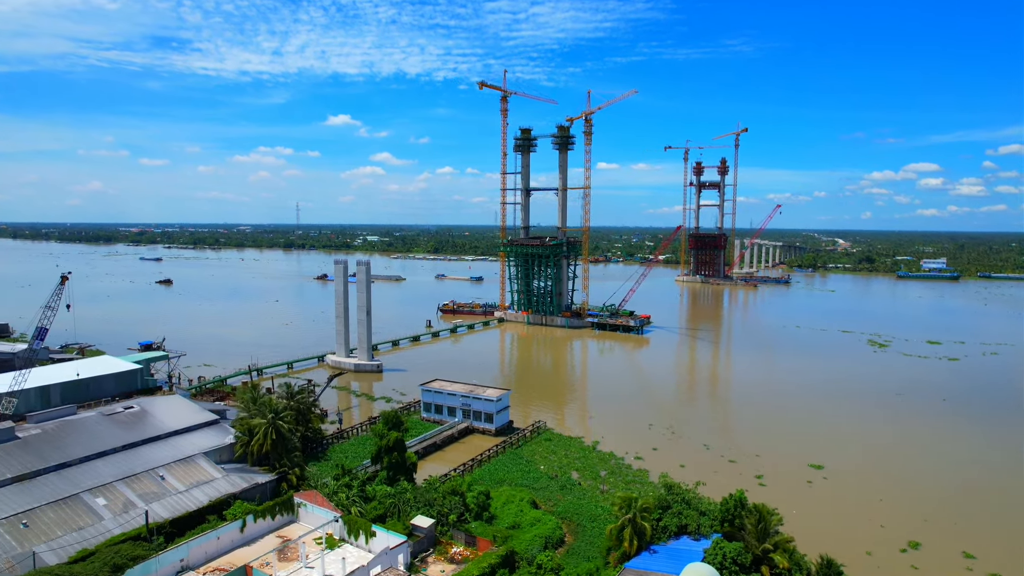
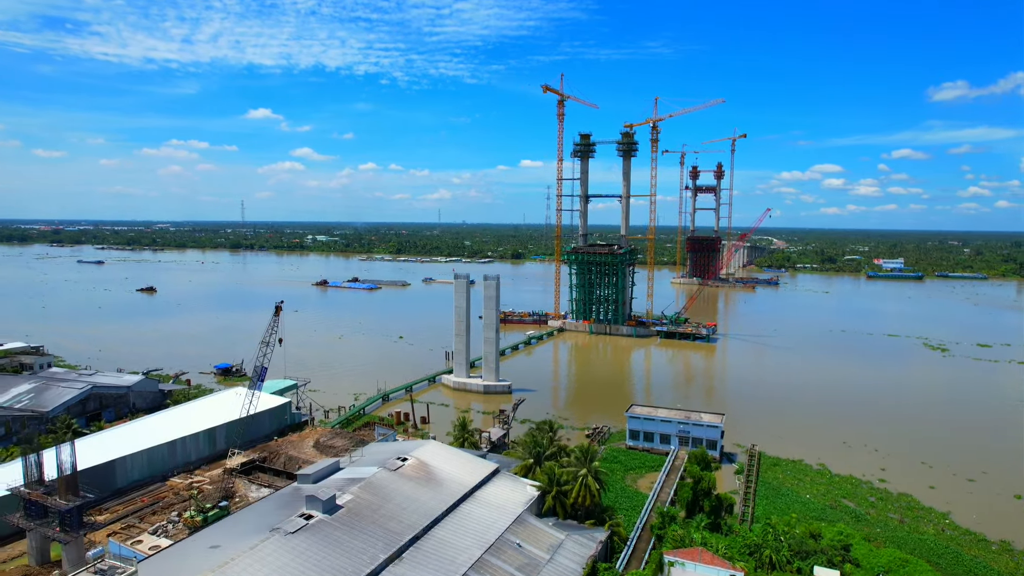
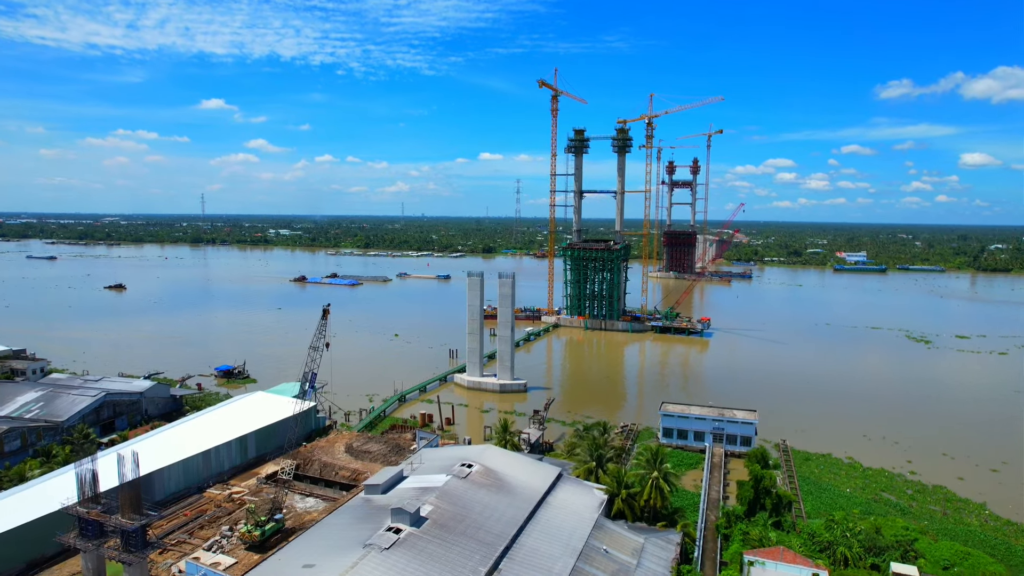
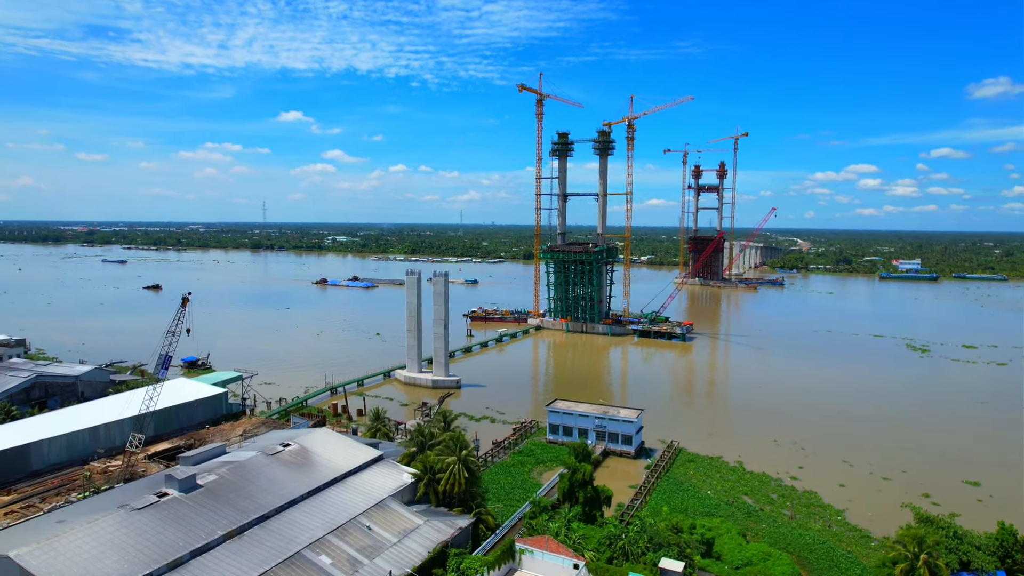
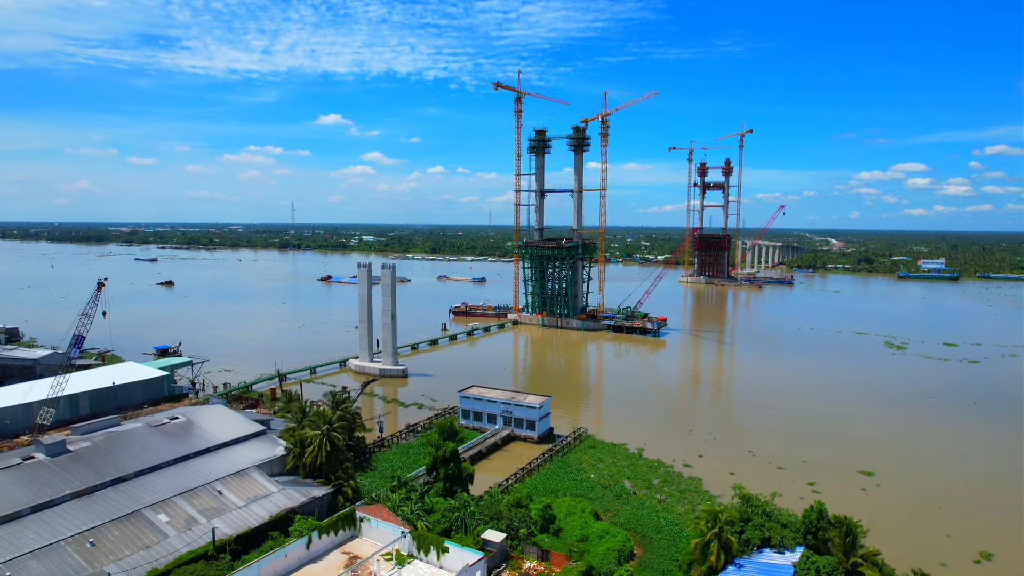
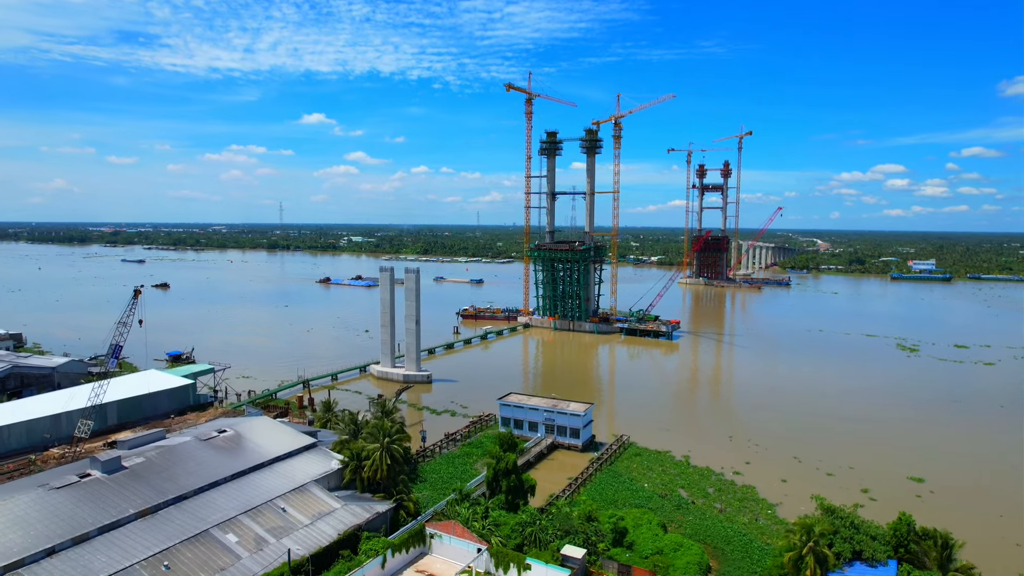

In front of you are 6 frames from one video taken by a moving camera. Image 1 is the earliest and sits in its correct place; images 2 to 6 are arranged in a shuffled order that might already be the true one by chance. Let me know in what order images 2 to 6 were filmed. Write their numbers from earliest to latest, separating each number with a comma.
5, 6, 4, 2, 3
